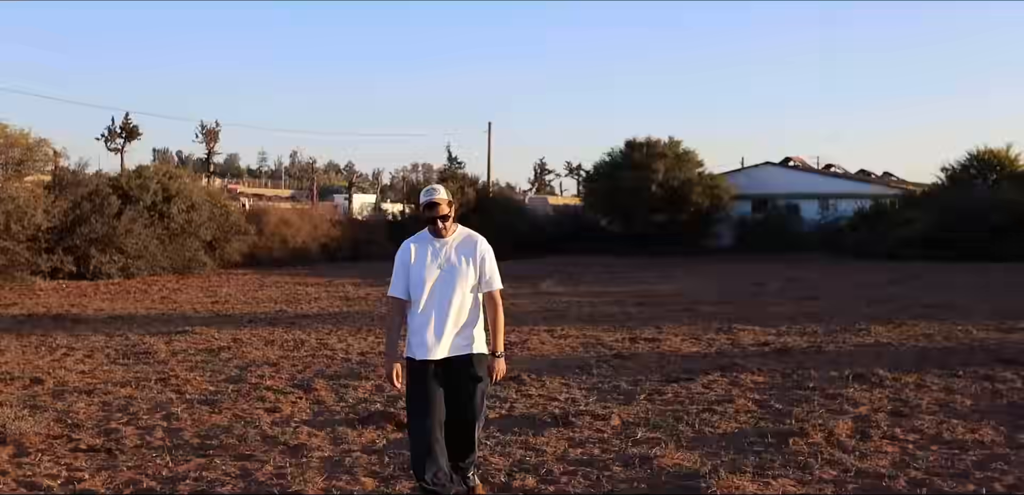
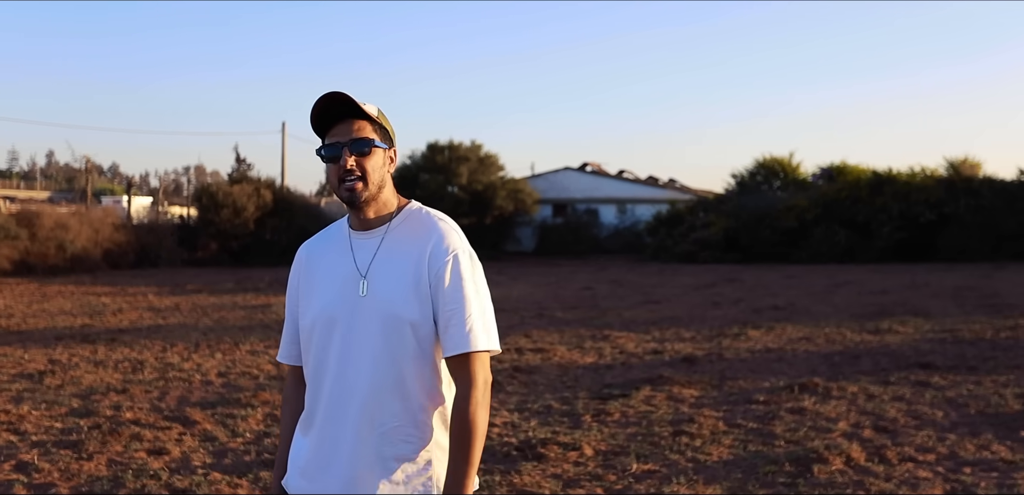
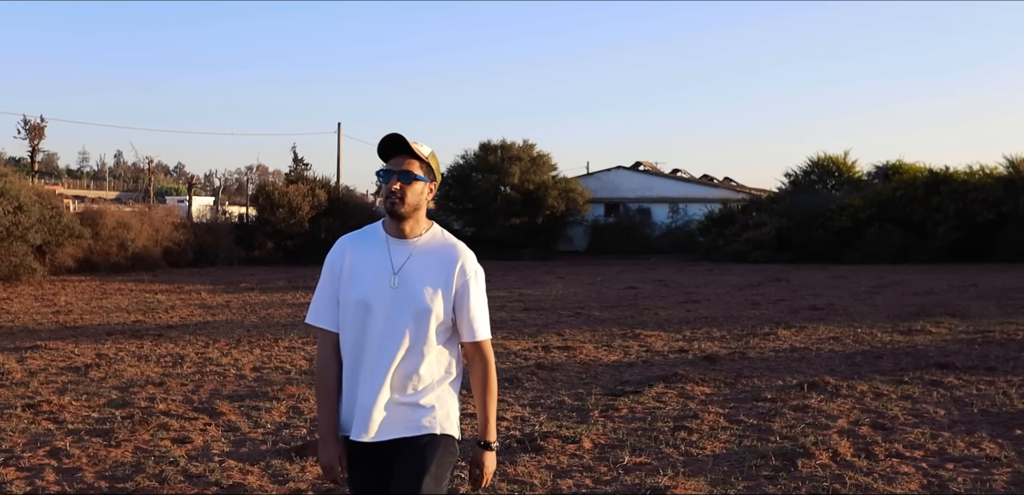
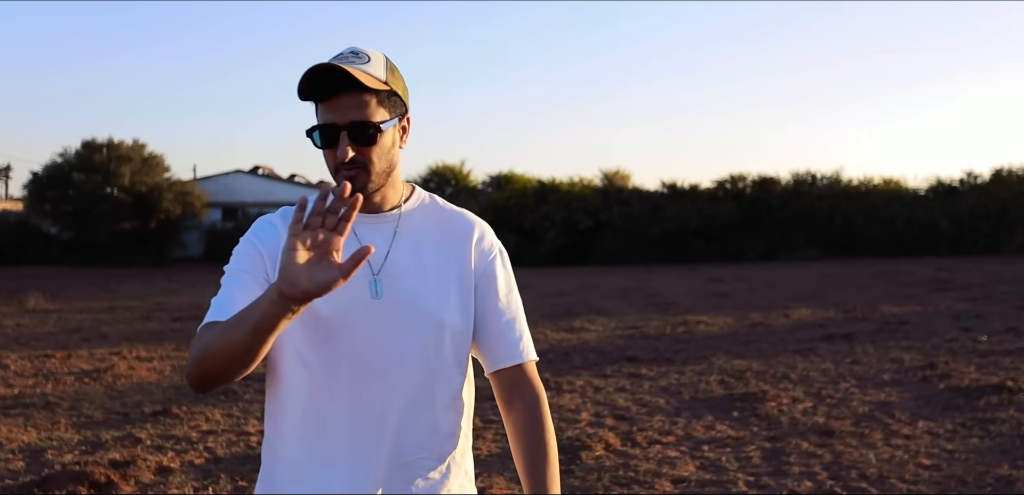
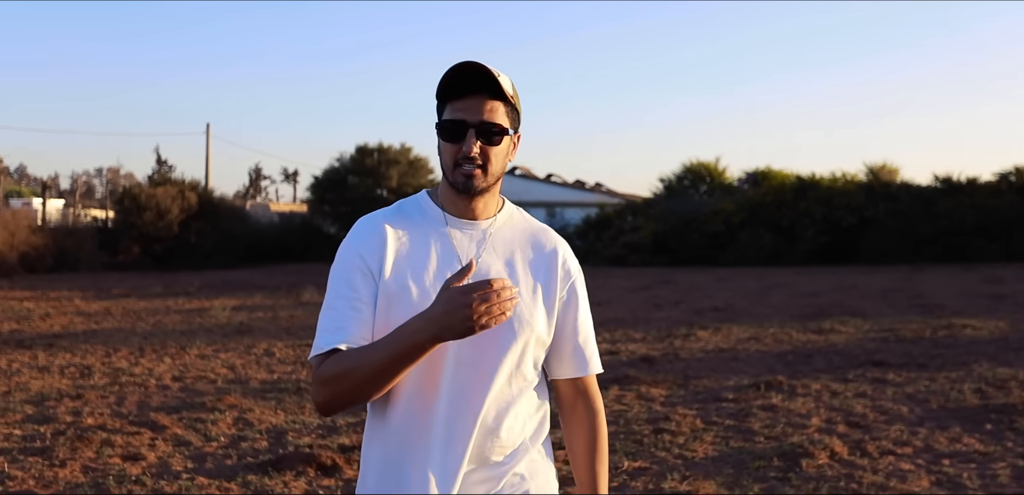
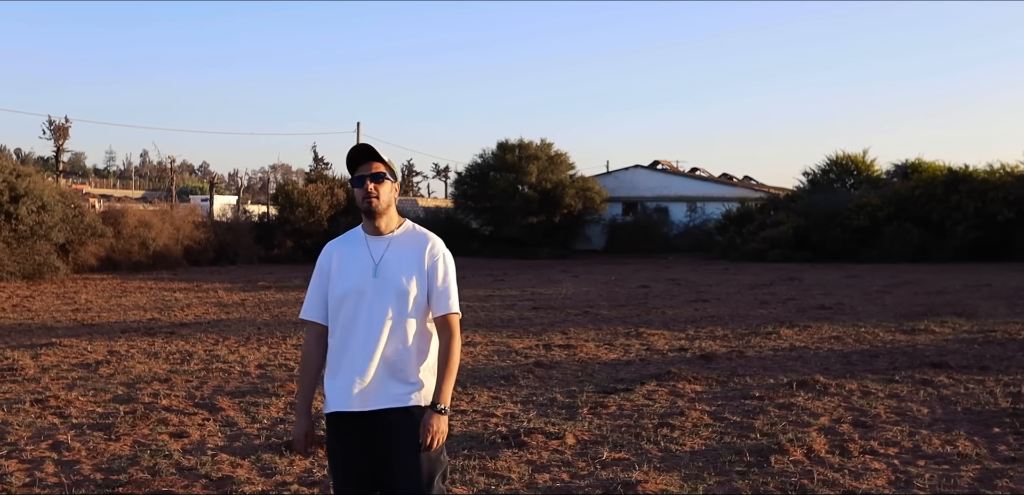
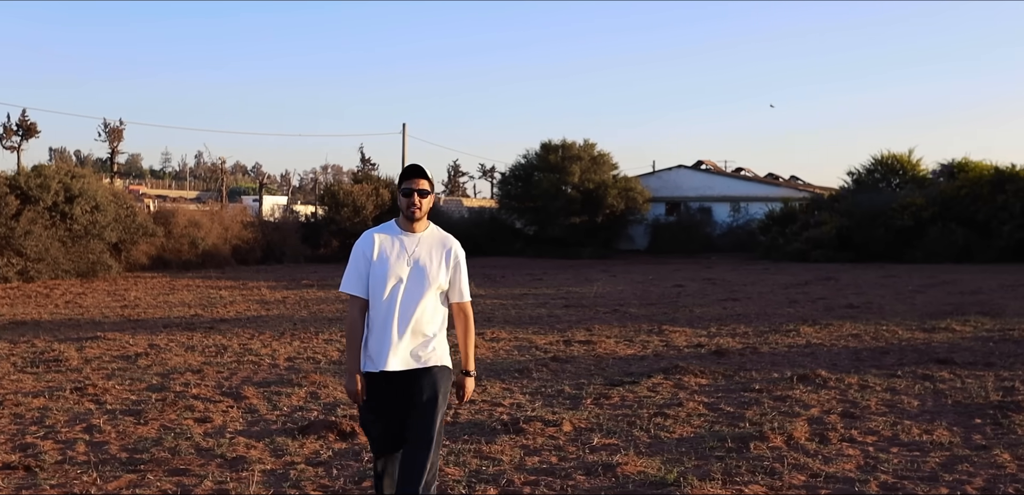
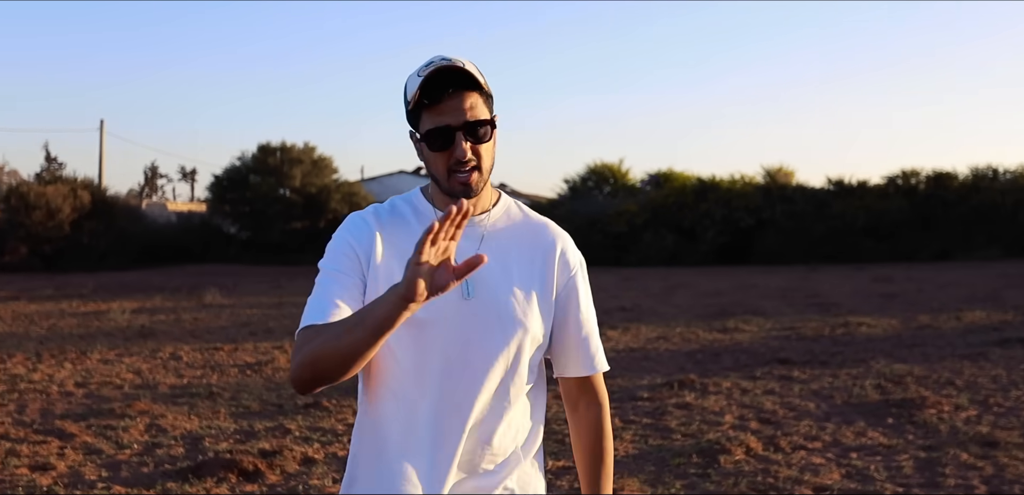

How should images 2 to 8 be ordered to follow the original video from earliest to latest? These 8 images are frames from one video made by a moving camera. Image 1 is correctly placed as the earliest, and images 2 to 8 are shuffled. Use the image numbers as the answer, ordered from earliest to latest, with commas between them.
7, 6, 3, 2, 5, 8, 4
